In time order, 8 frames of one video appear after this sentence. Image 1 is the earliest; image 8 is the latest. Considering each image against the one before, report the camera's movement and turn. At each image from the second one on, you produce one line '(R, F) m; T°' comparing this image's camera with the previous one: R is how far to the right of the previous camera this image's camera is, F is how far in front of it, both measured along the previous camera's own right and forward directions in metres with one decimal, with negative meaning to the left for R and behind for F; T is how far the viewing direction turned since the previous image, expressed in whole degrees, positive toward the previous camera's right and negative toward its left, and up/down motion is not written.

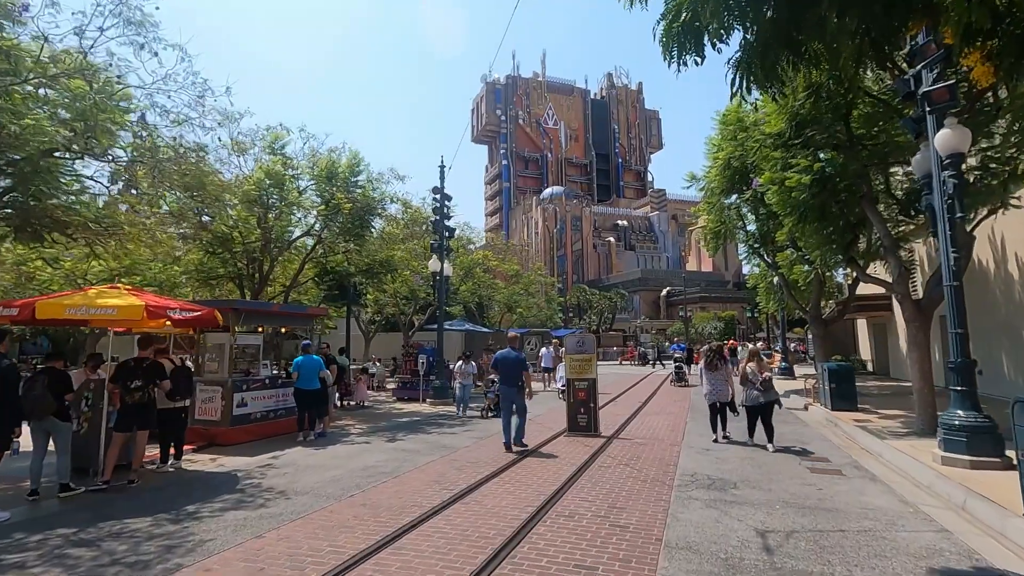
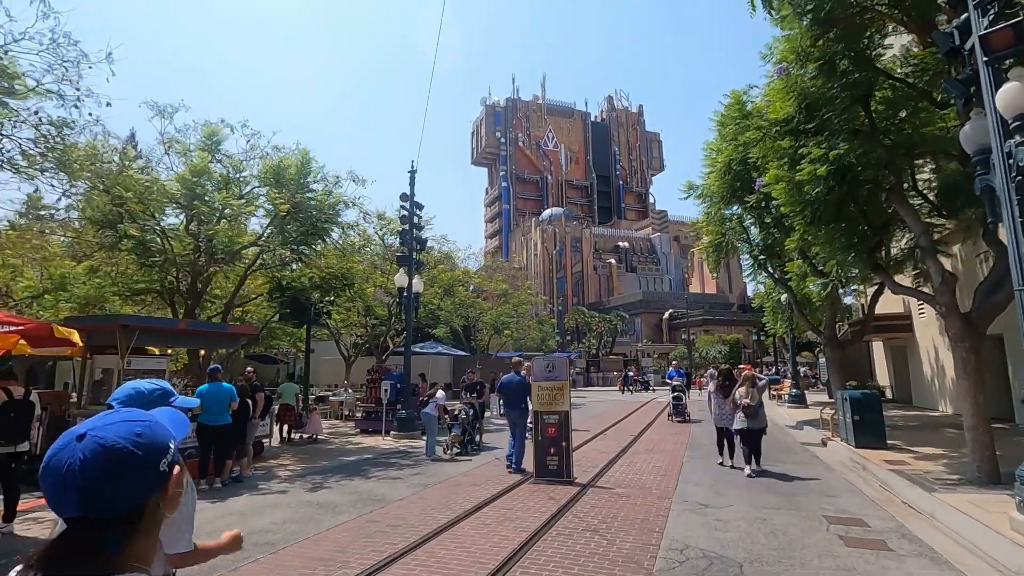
(+0.9, +2.1) m; 0°
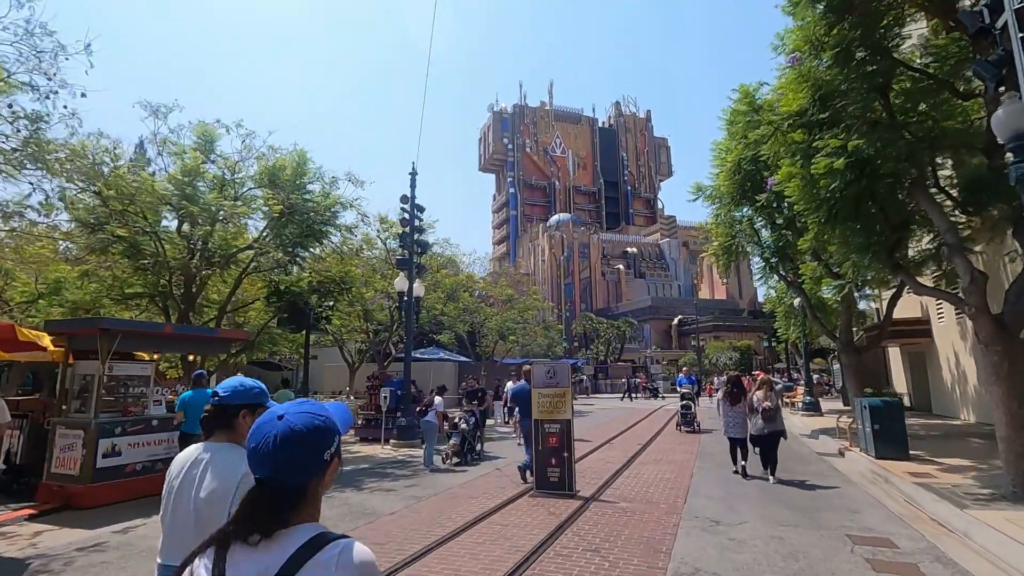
(+0.2, +0.5) m; -1°
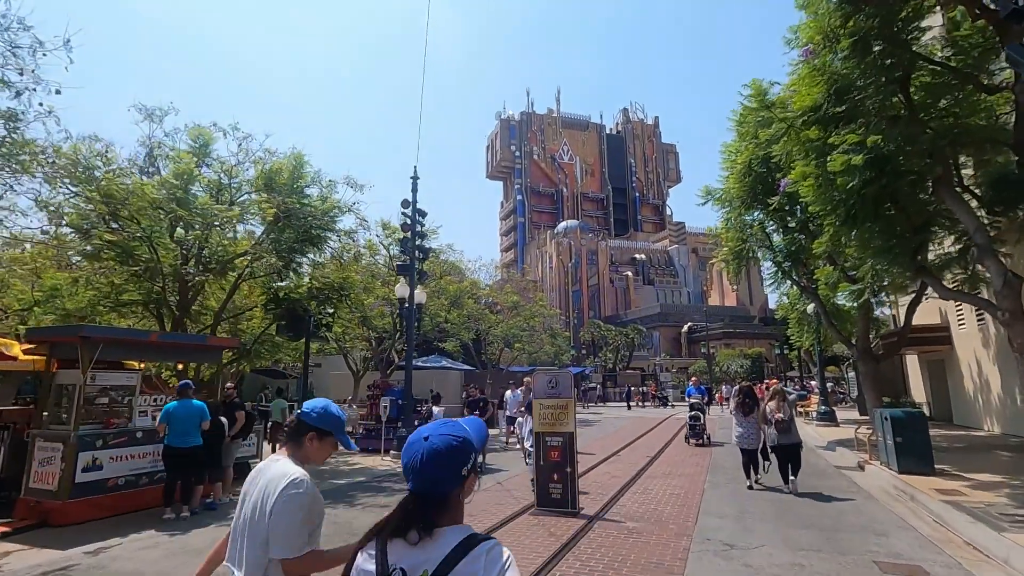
(+0.2, +0.5) m; -1°
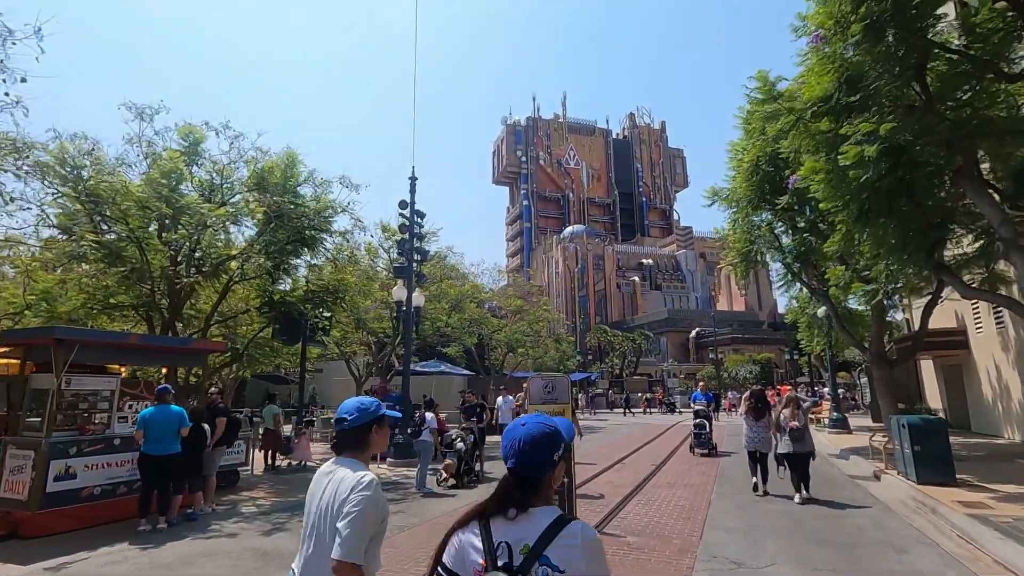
(+0.2, +0.5) m; -1°
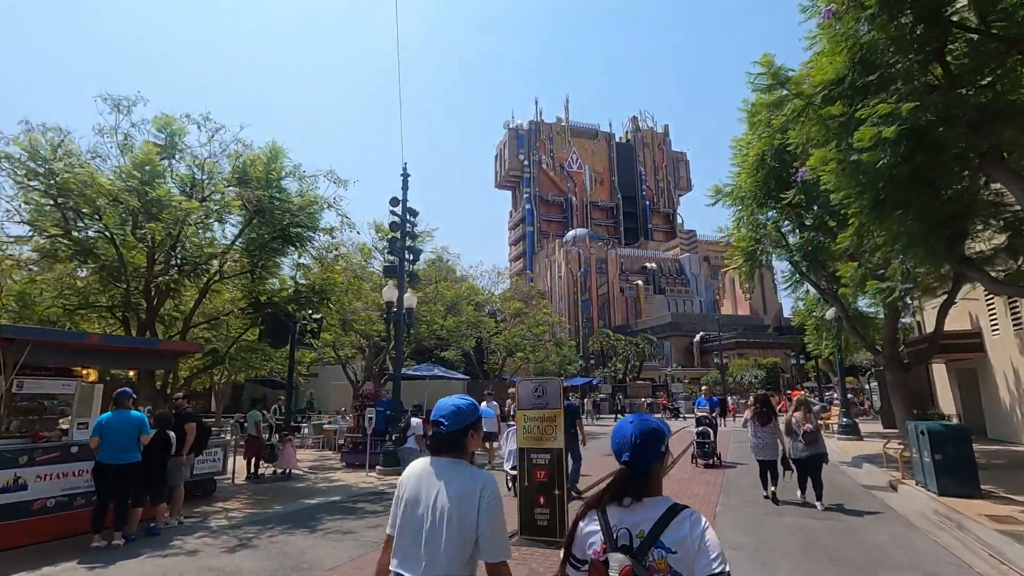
(+0.2, +0.7) m; 0°
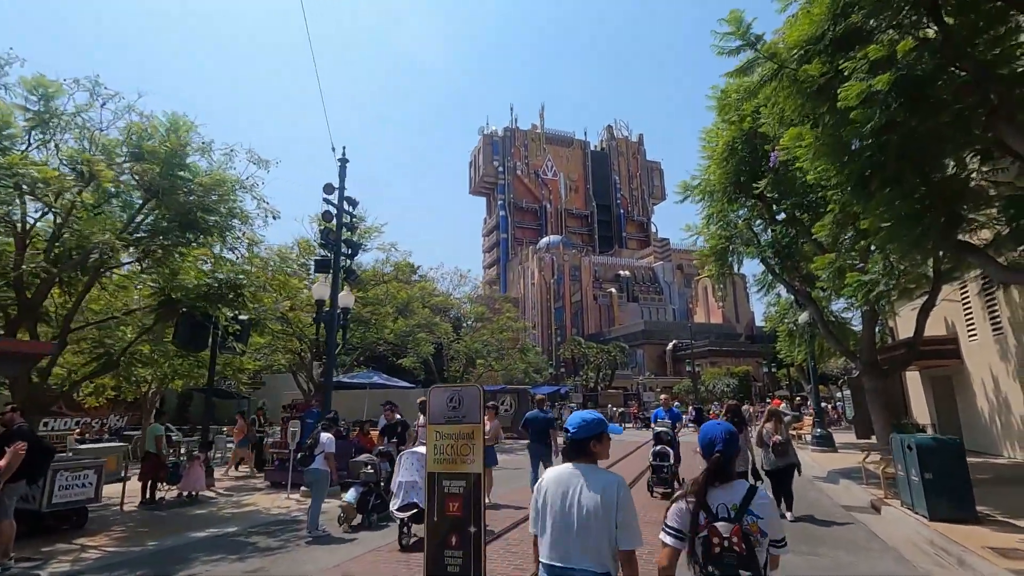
(+0.8, +1.5) m; +2°
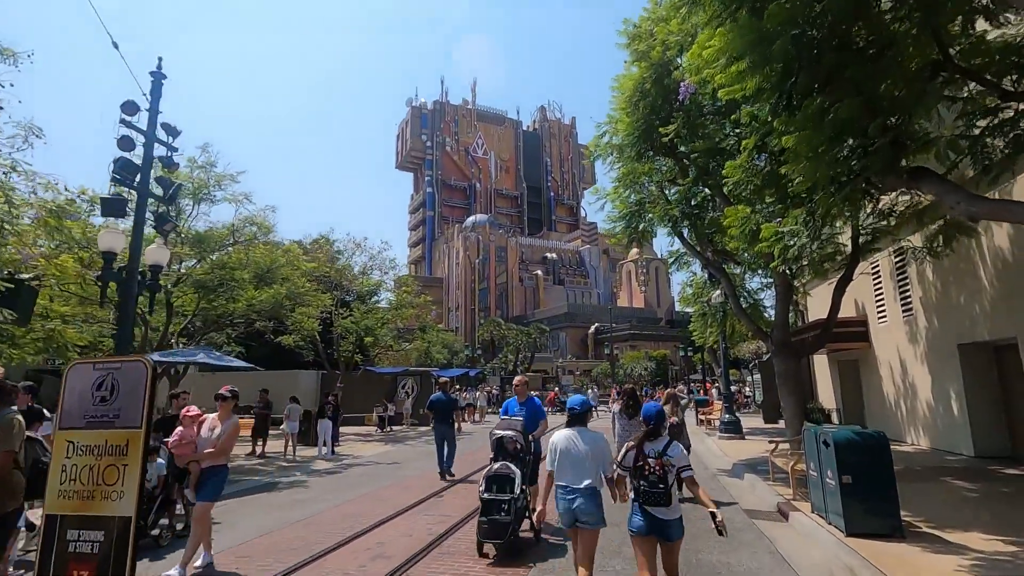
(+1.5, +2.4) m; +7°
